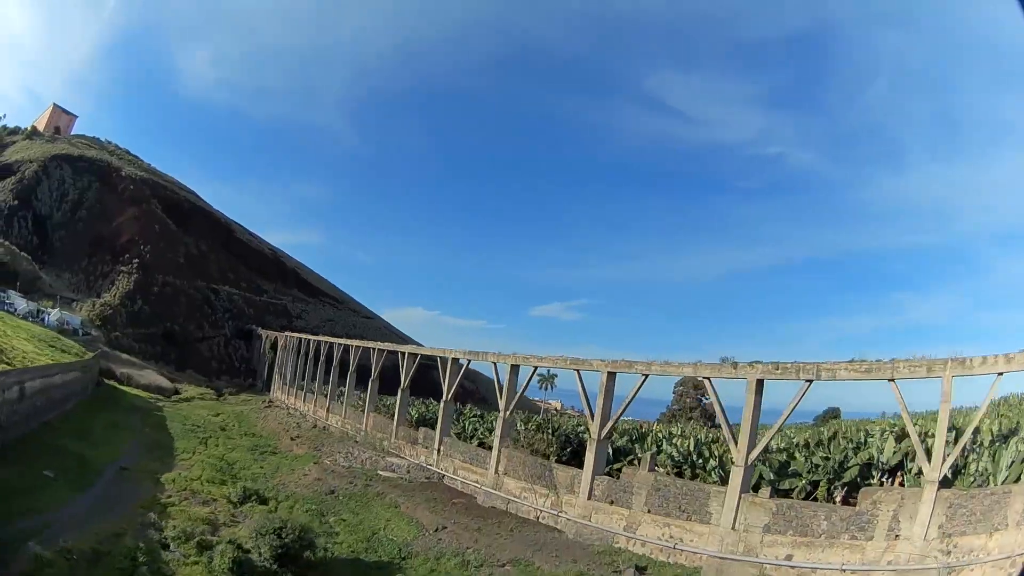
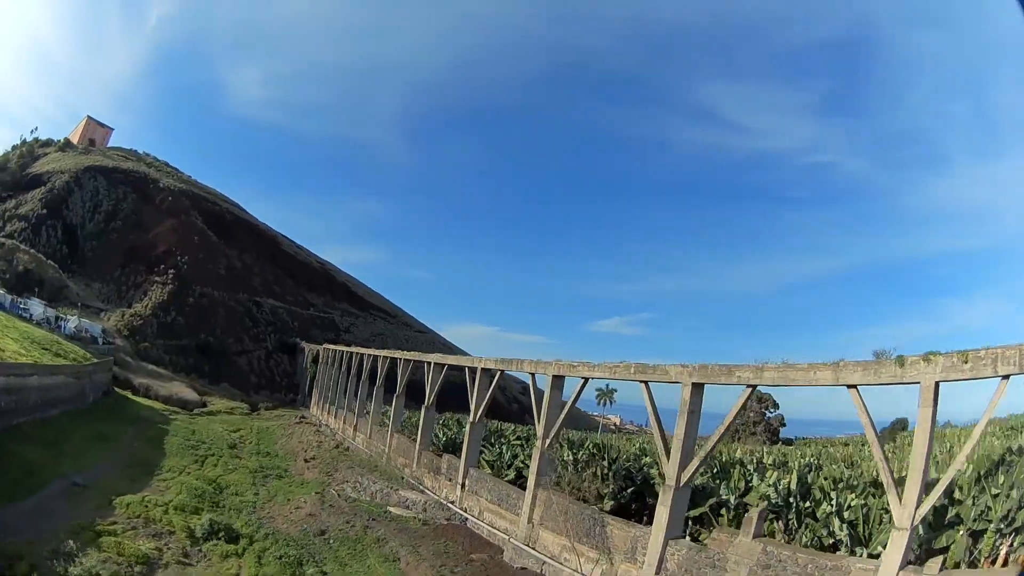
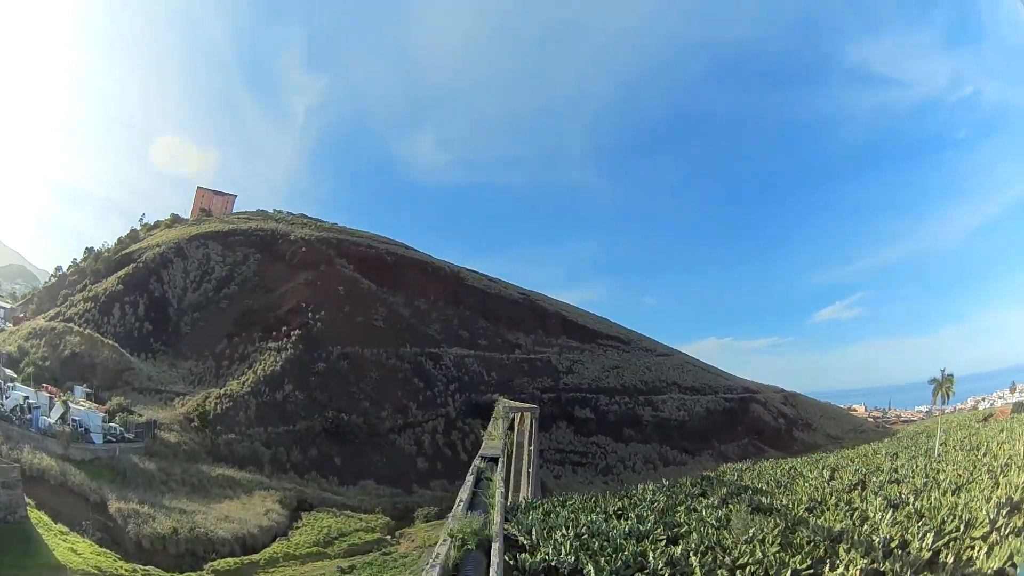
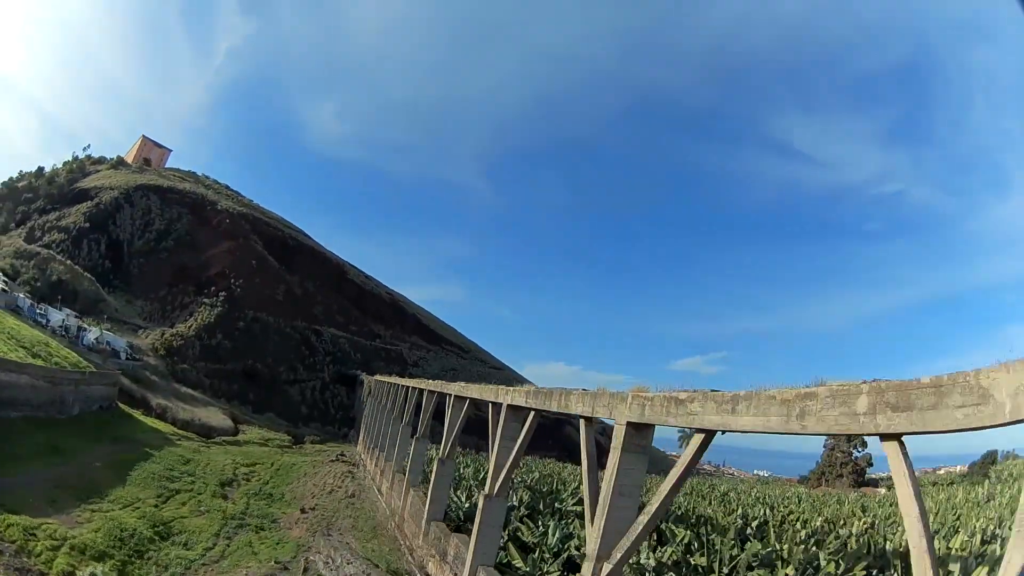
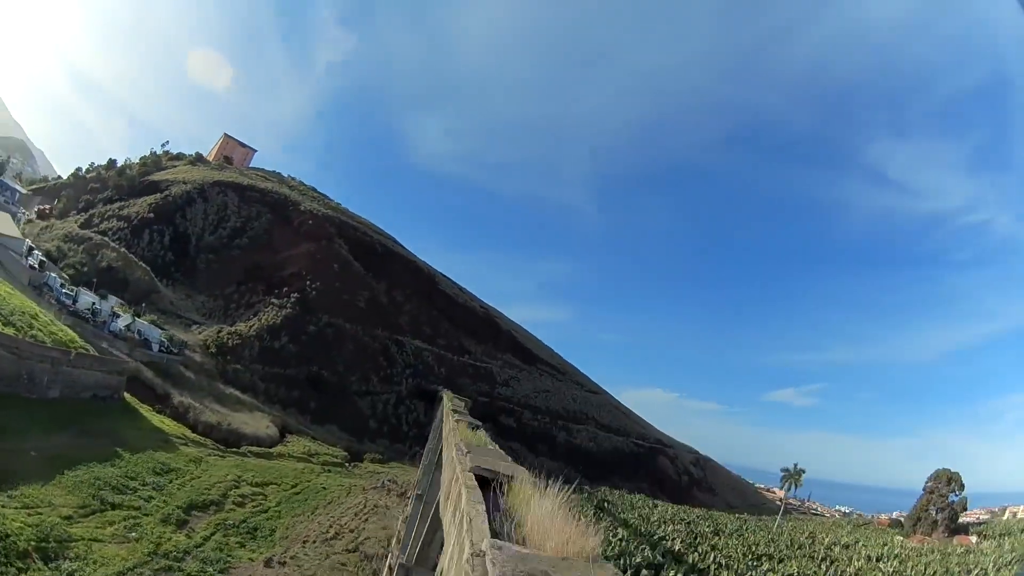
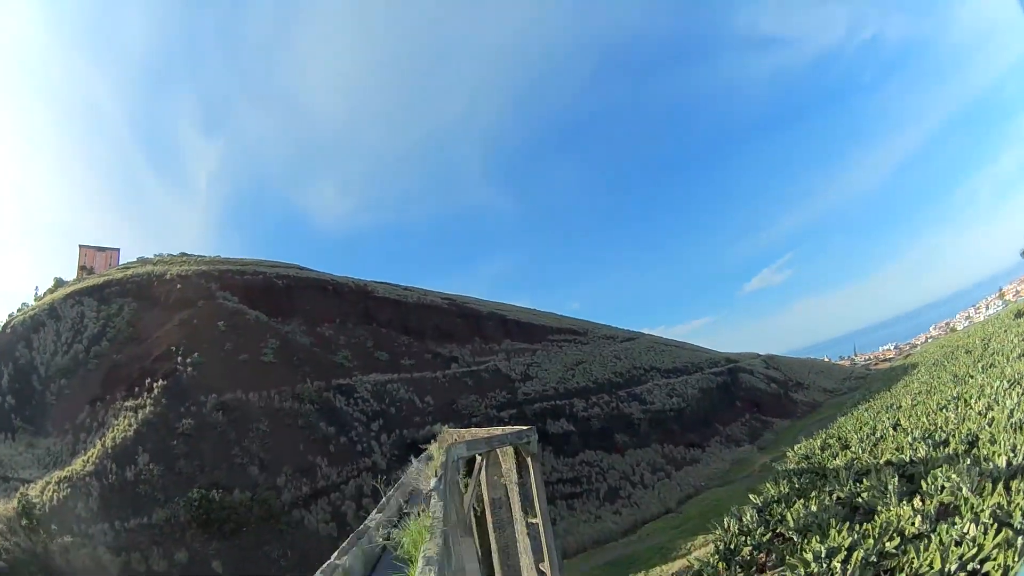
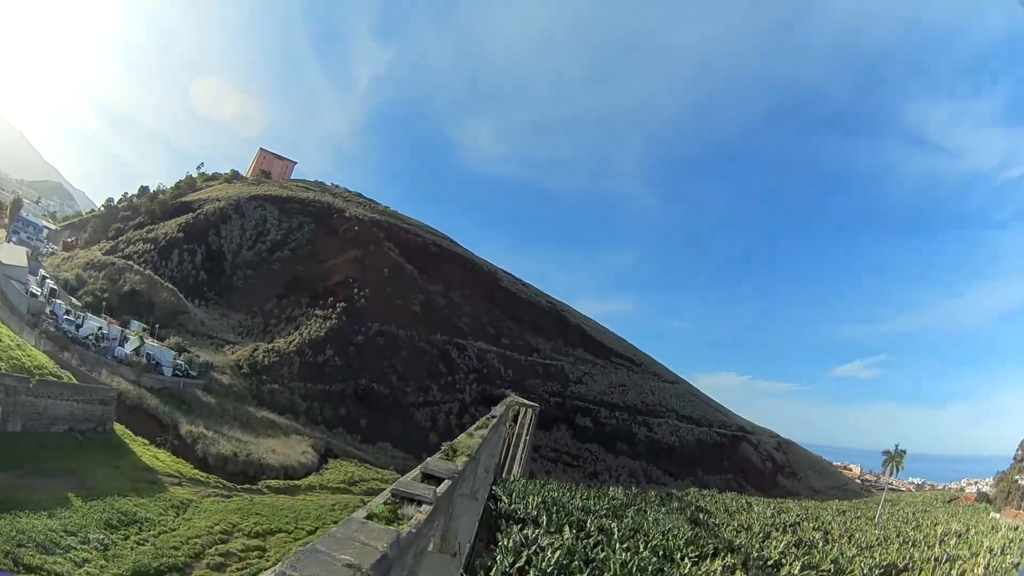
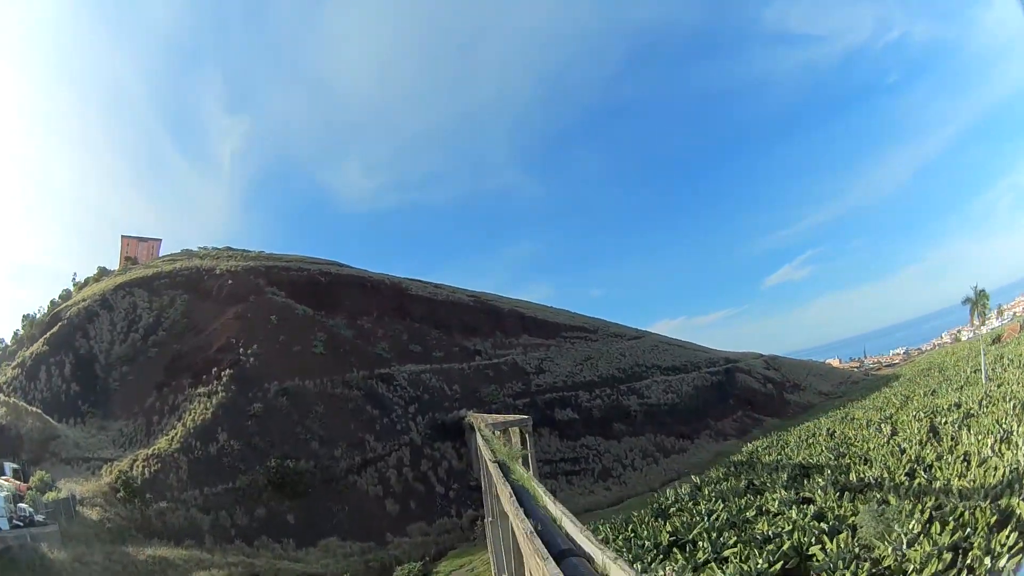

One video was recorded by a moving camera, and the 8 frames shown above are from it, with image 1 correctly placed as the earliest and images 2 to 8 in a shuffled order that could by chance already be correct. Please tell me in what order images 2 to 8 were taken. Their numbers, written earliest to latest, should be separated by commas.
2, 4, 5, 7, 3, 8, 6
